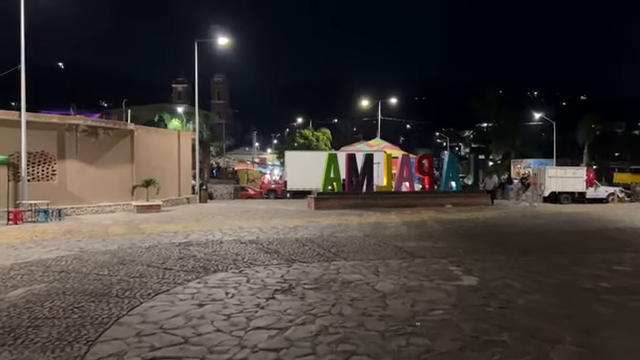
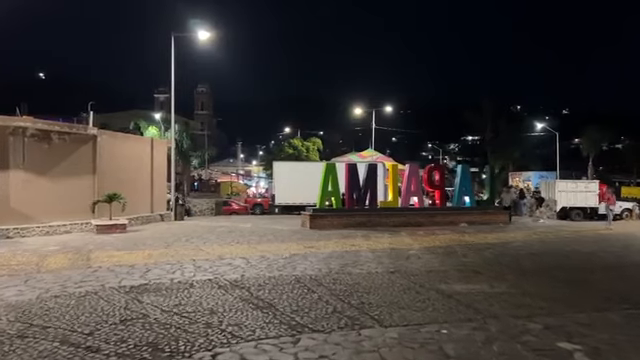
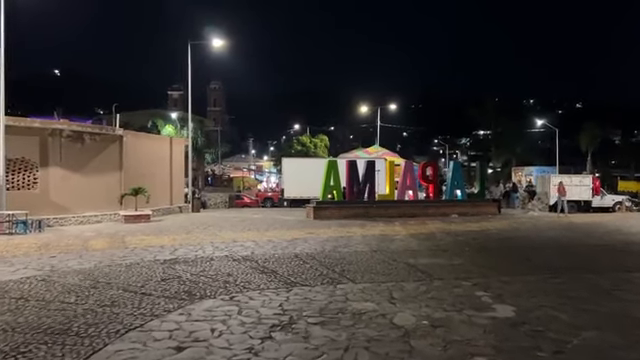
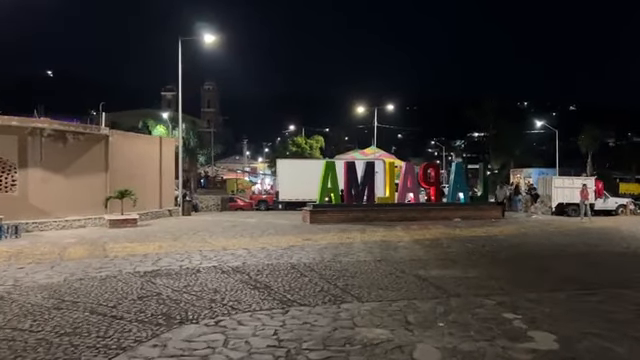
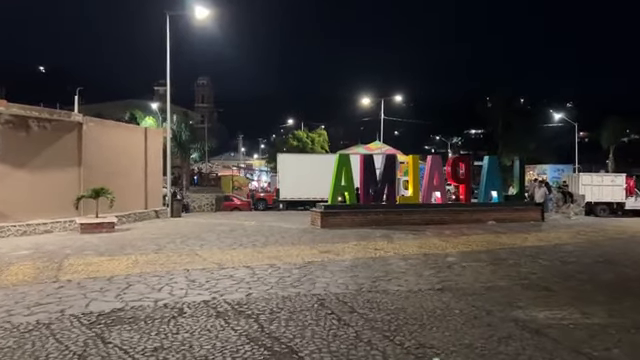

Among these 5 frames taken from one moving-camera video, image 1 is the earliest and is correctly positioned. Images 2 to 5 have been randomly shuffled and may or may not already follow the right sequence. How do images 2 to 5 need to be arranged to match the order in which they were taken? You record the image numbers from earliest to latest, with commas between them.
3, 4, 2, 5
